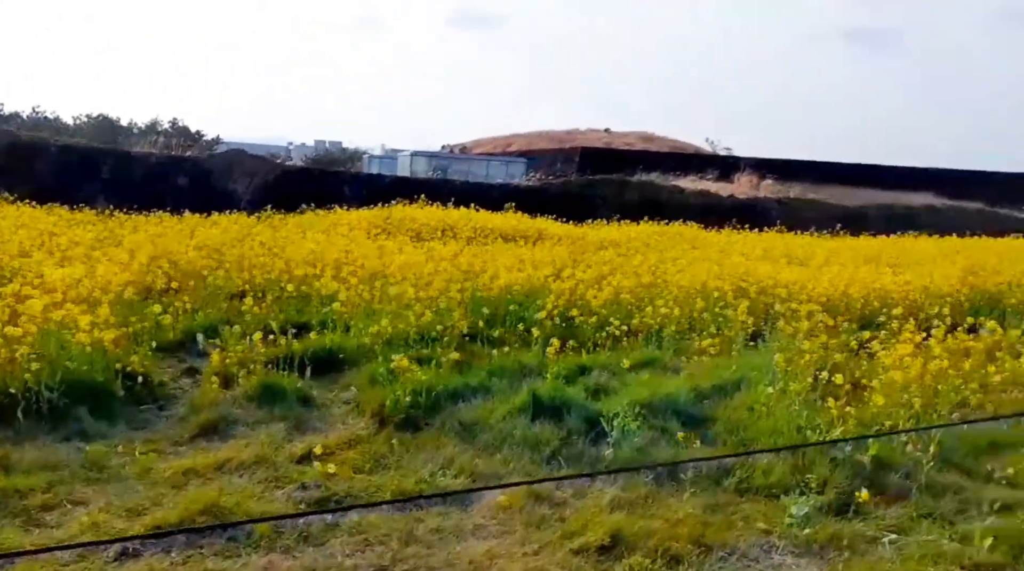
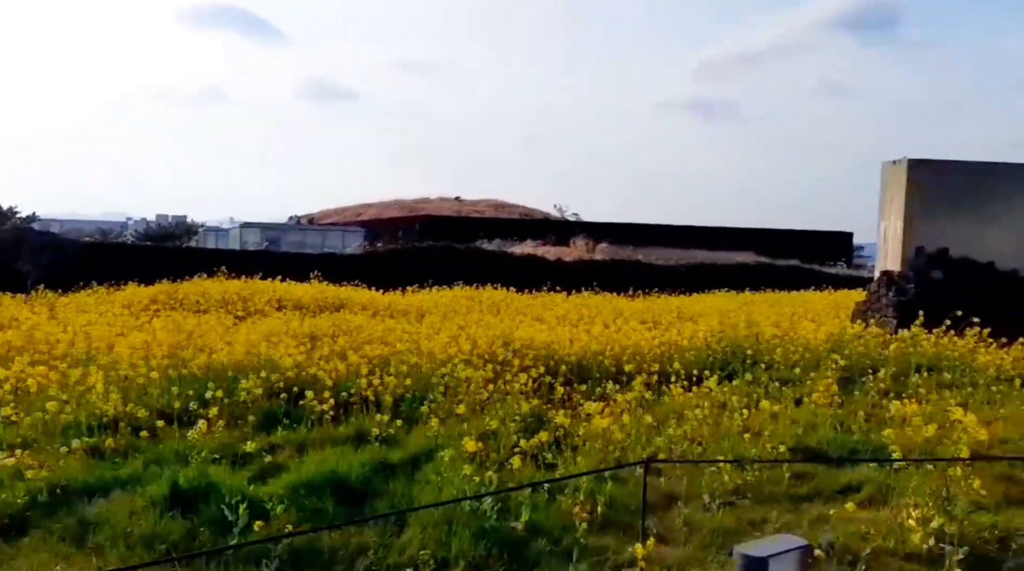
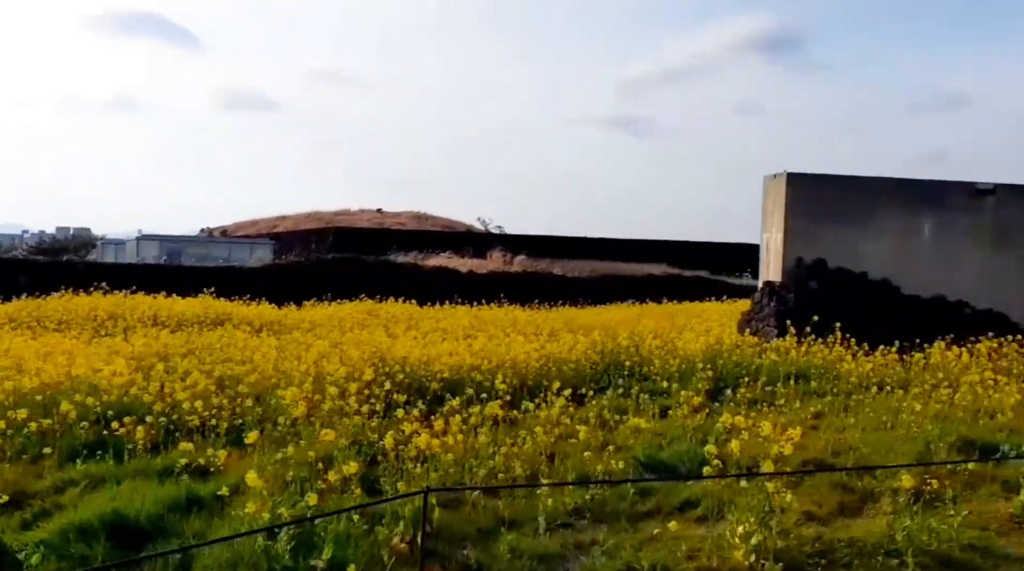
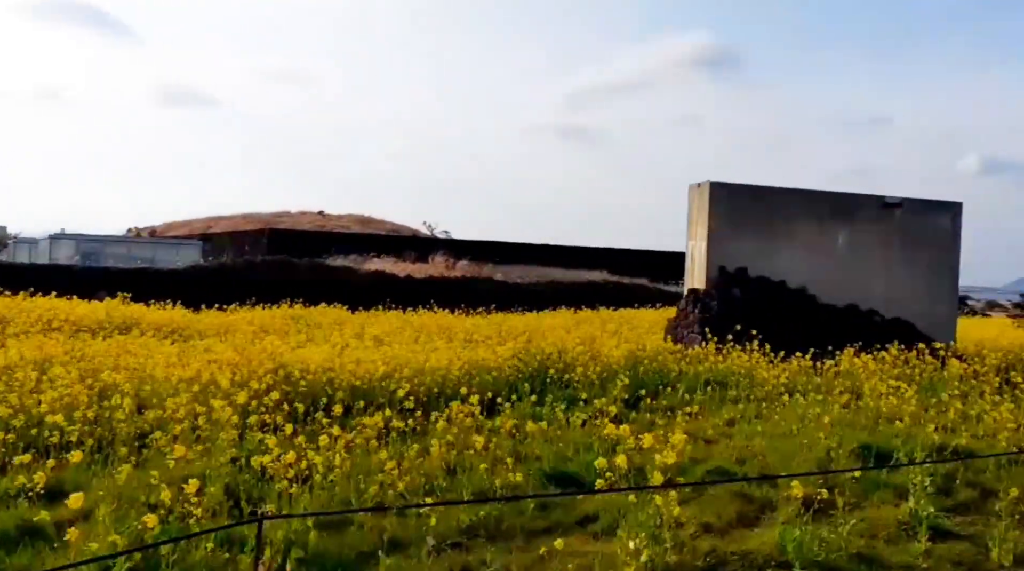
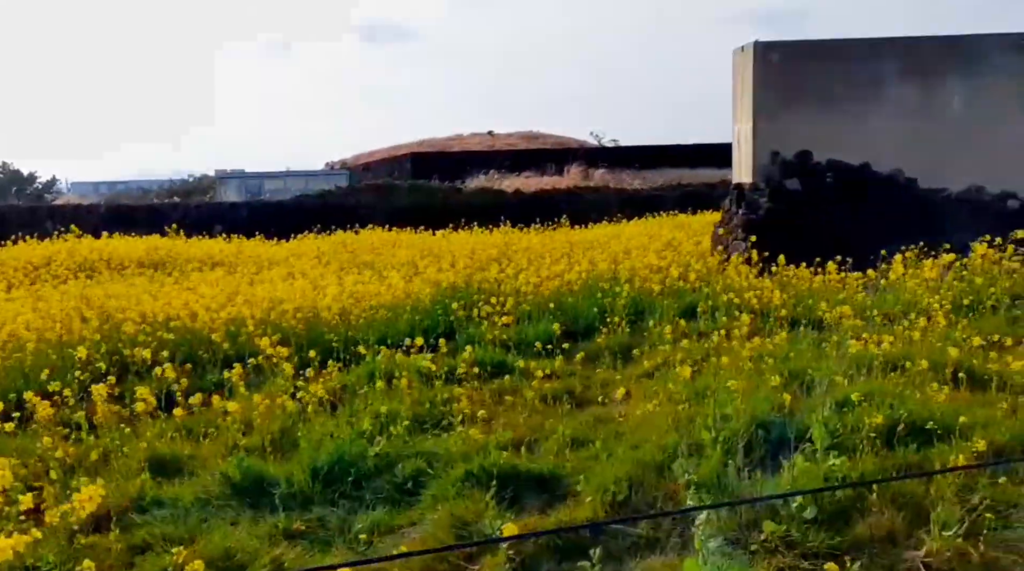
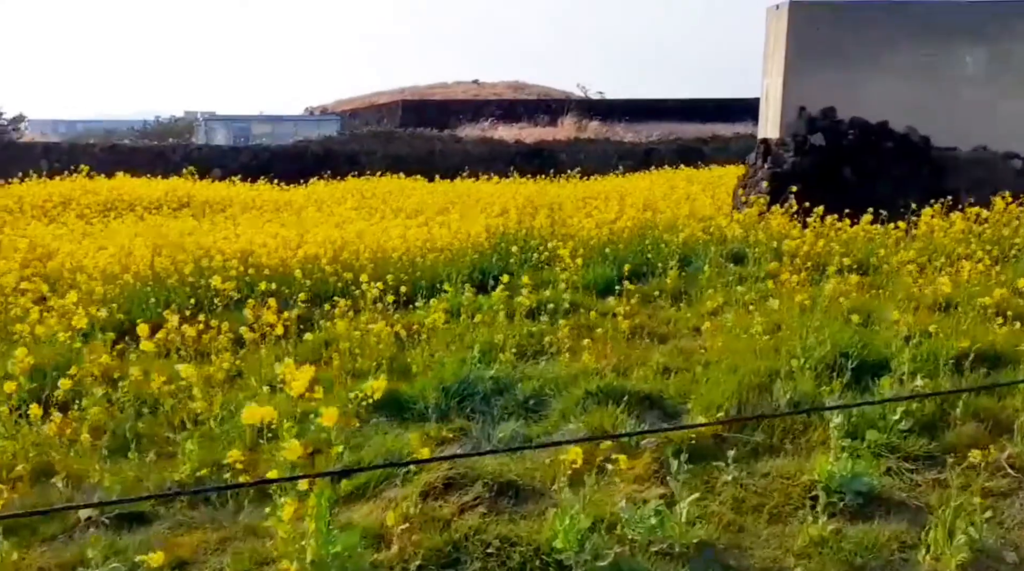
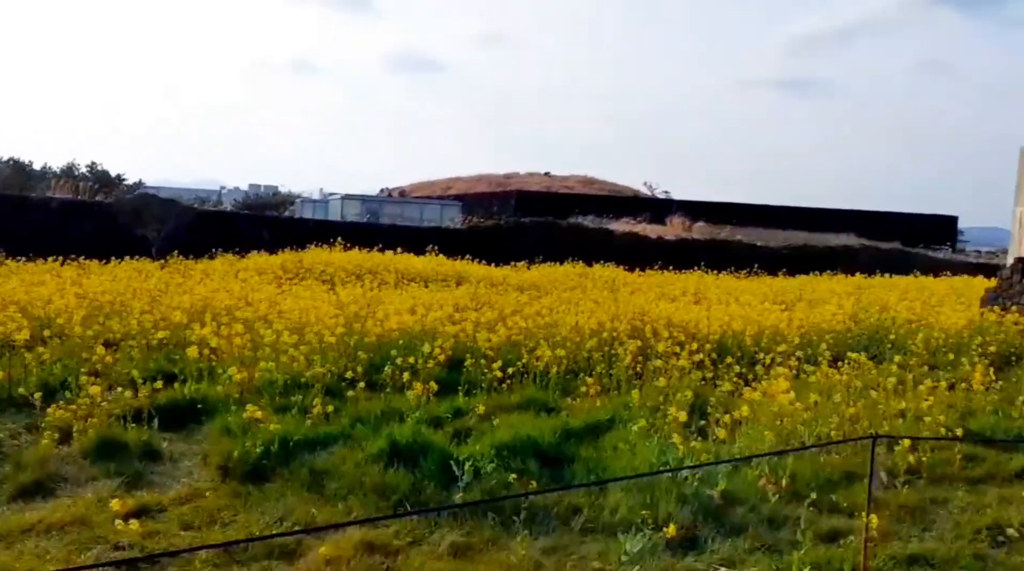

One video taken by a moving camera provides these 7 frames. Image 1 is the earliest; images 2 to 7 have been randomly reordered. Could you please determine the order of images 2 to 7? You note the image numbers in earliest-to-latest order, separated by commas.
7, 2, 3, 4, 6, 5
